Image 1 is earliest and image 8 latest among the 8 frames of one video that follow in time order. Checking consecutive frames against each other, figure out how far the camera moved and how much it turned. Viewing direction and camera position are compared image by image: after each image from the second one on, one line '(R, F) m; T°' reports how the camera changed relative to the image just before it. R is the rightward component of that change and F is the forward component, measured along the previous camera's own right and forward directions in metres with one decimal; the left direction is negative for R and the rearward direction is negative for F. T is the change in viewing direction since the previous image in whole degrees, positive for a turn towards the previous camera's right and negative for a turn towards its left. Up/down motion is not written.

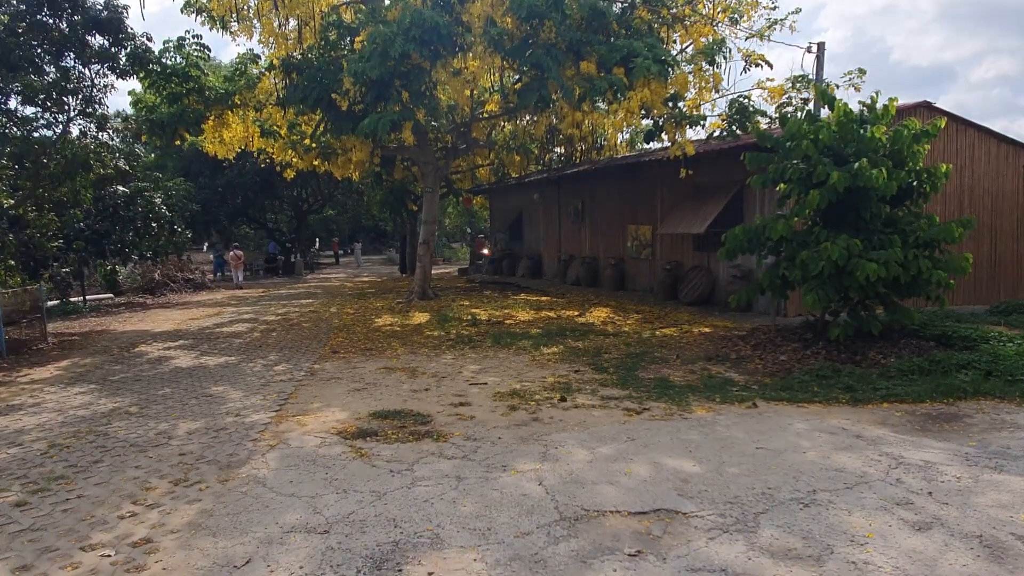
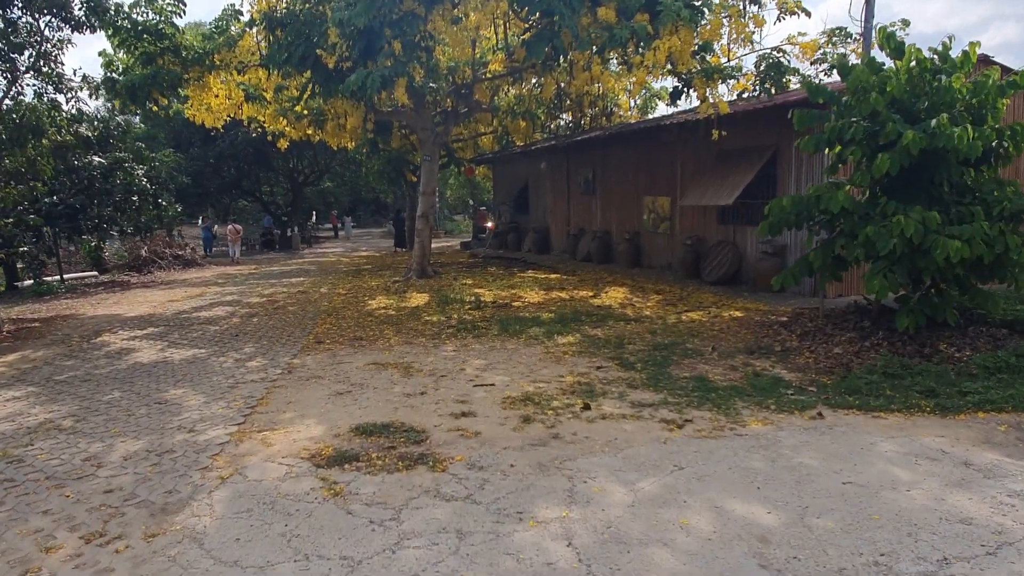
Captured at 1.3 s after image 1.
(-0.1, +1.1) m; 0°
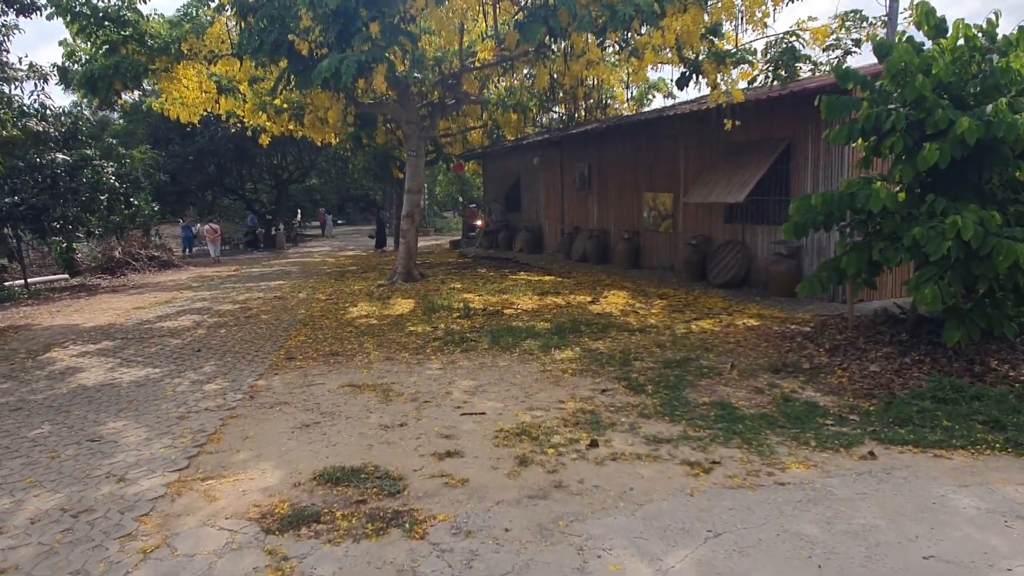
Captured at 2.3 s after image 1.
(0.0, +0.8) m; +1°
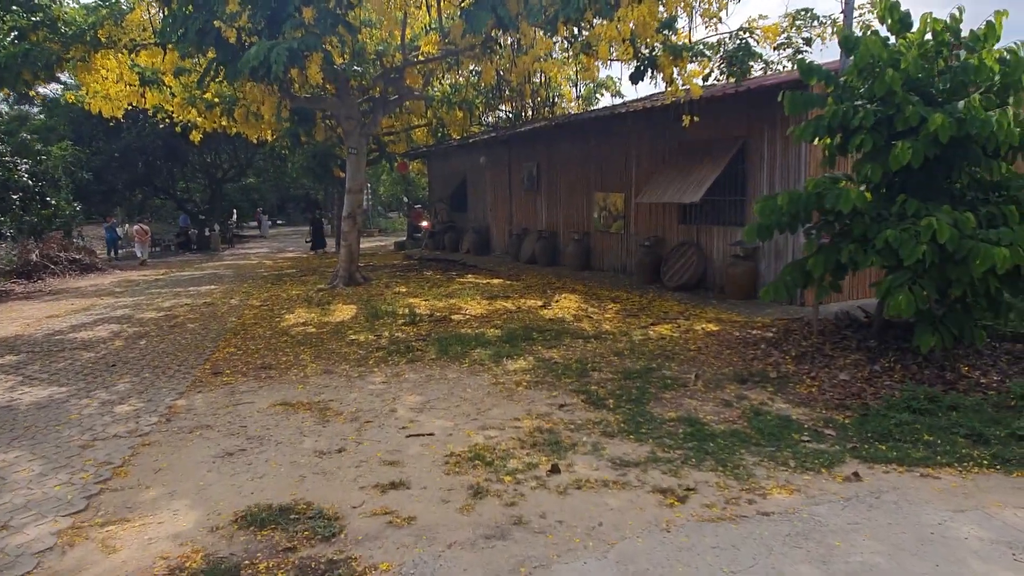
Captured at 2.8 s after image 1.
(0.0, +0.4) m; +4°
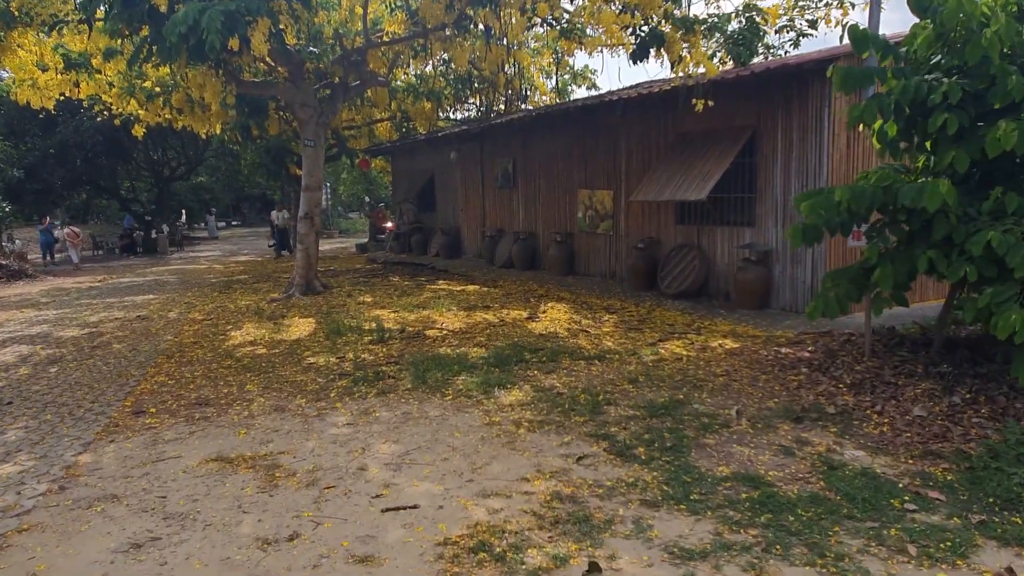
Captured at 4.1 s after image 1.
(-0.2, +1.1) m; +3°
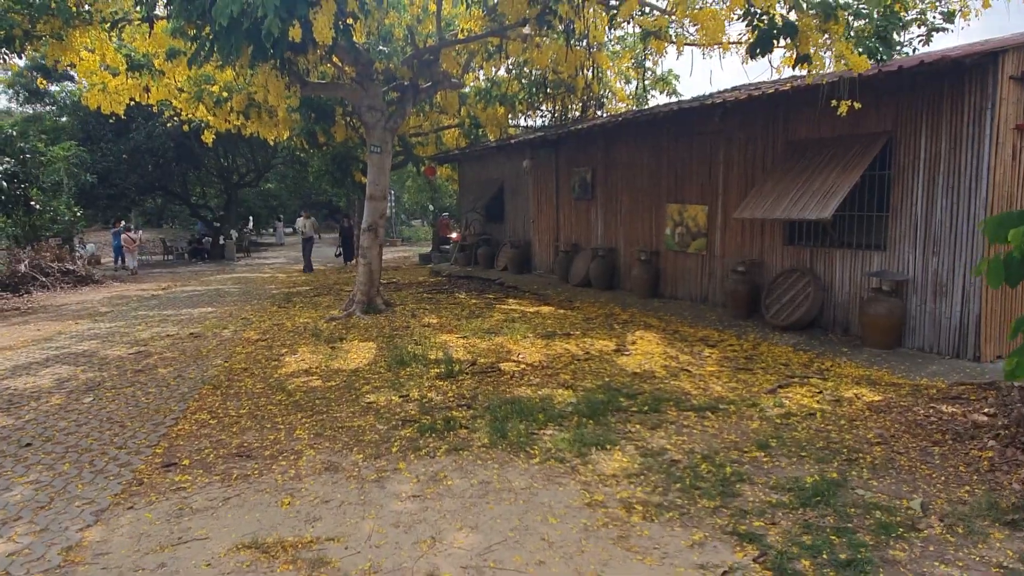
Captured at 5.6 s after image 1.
(-0.3, +0.9) m; -5°
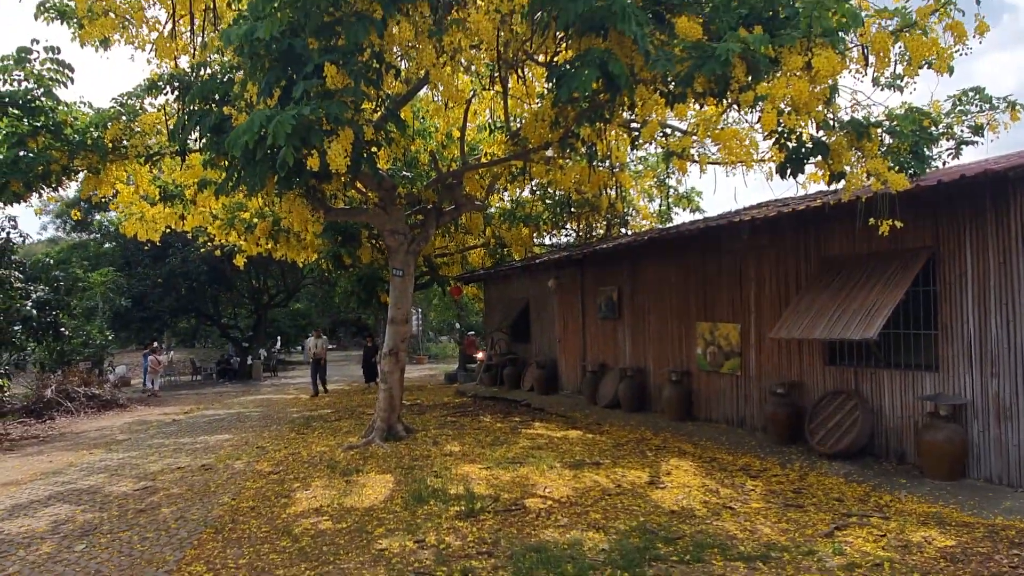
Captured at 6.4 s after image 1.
(0.0, +0.3) m; -2°
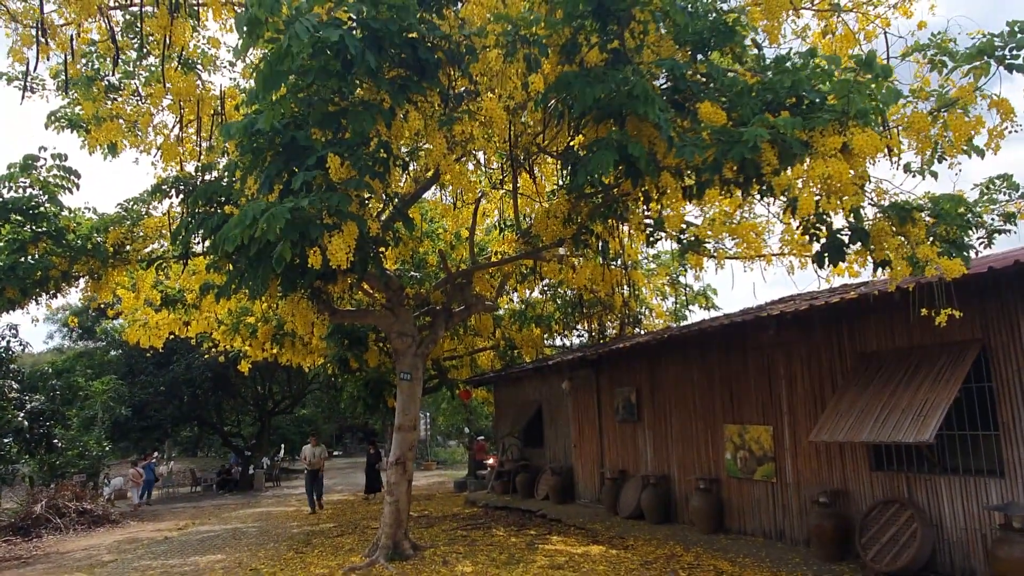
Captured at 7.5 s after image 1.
(-0.1, +0.4) m; -1°
